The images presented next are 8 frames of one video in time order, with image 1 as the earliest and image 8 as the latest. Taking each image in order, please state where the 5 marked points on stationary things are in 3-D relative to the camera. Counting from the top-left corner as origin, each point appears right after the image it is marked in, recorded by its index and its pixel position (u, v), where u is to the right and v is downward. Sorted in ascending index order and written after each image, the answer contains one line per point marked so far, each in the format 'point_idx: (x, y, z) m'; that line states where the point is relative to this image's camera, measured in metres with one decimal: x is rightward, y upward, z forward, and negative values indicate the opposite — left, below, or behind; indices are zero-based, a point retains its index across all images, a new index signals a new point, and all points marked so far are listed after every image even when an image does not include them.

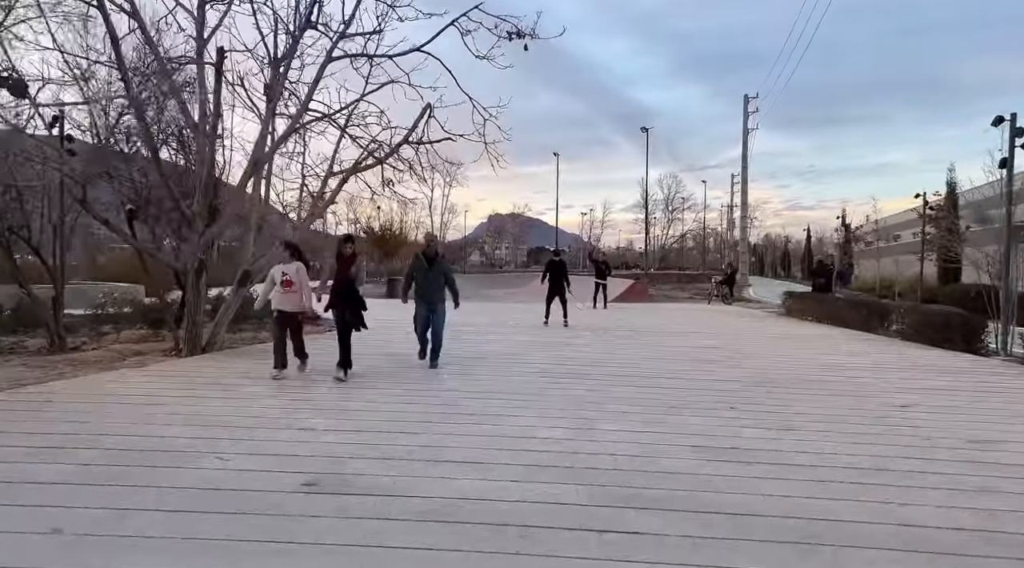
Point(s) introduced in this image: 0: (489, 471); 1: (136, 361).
0: (-0.1, -1.1, +4.1) m
1: (-4.5, -0.9, +8.7) m
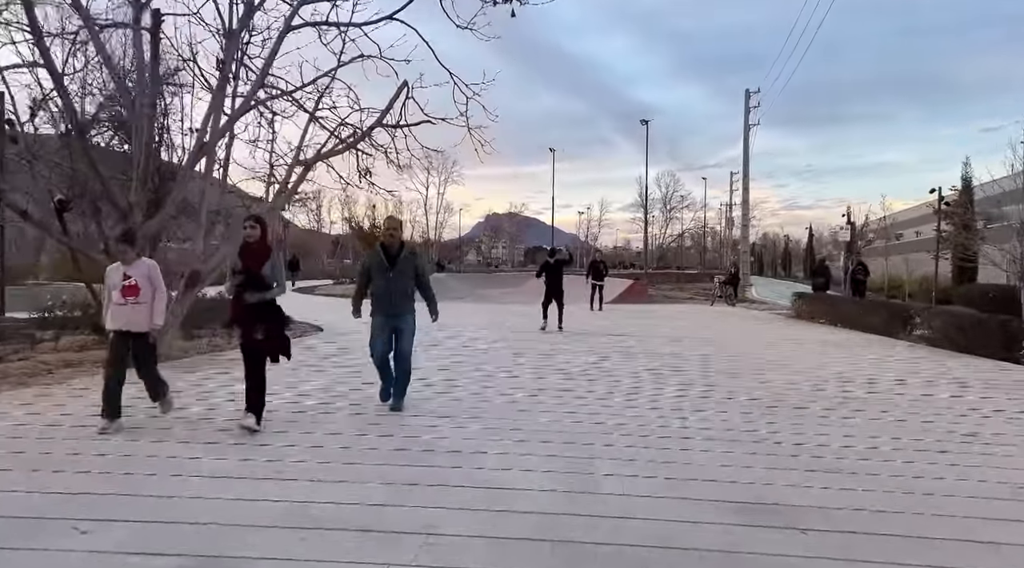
0: (-0.3, -1.1, +2.9) m
1: (-4.6, -0.9, +7.5) m
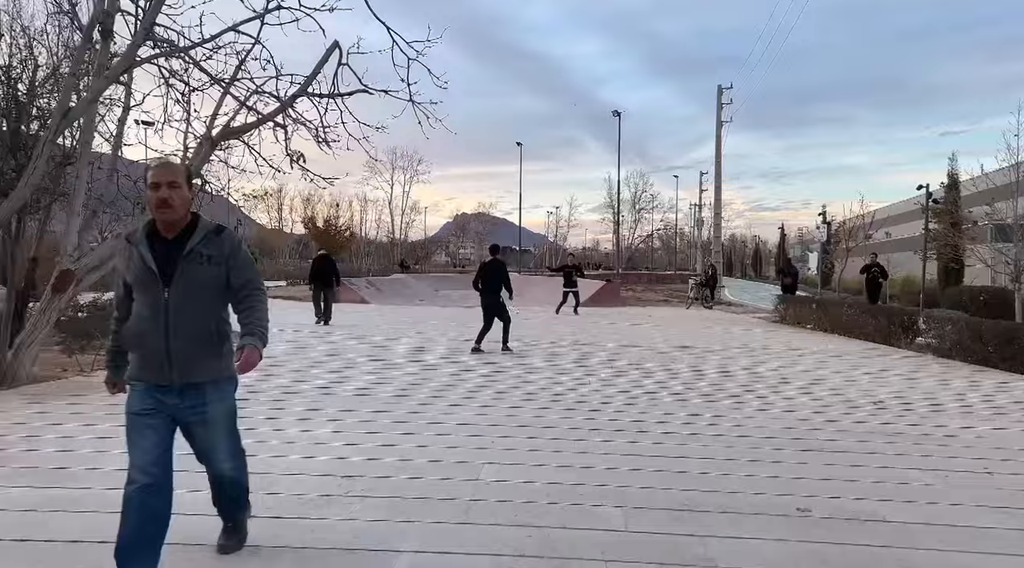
0: (-0.5, -1.1, +1.4) m
1: (-5.0, -1.0, +5.8) m
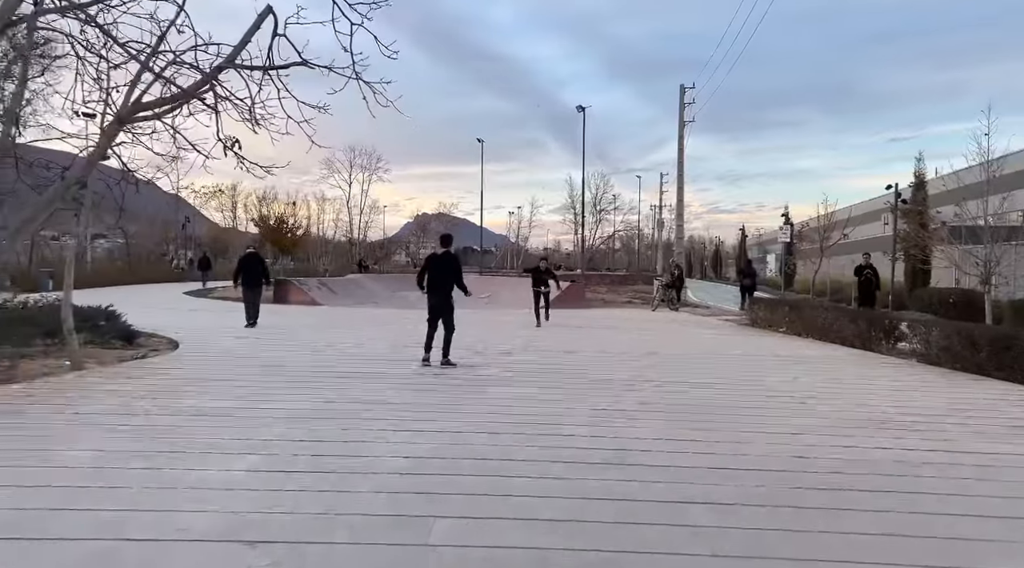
0: (-0.5, -1.1, +0.5) m
1: (-5.3, -1.0, +4.6) m
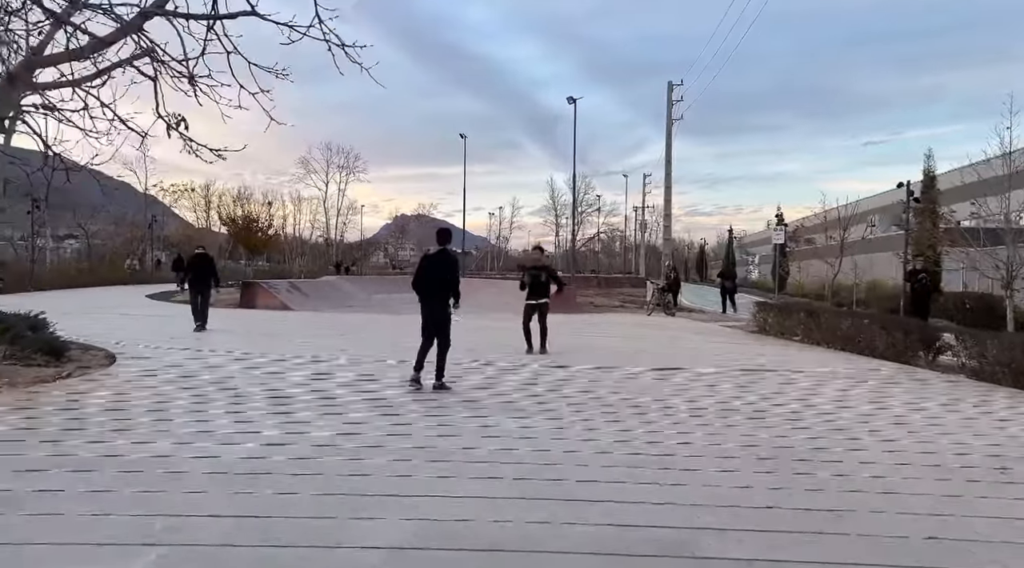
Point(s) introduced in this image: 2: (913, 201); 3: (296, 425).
0: (-0.3, -1.1, -0.9) m
1: (-5.2, -1.0, +3.2) m
2: (+10.4, +2.1, +19.1) m
3: (-1.6, -1.0, +5.4) m
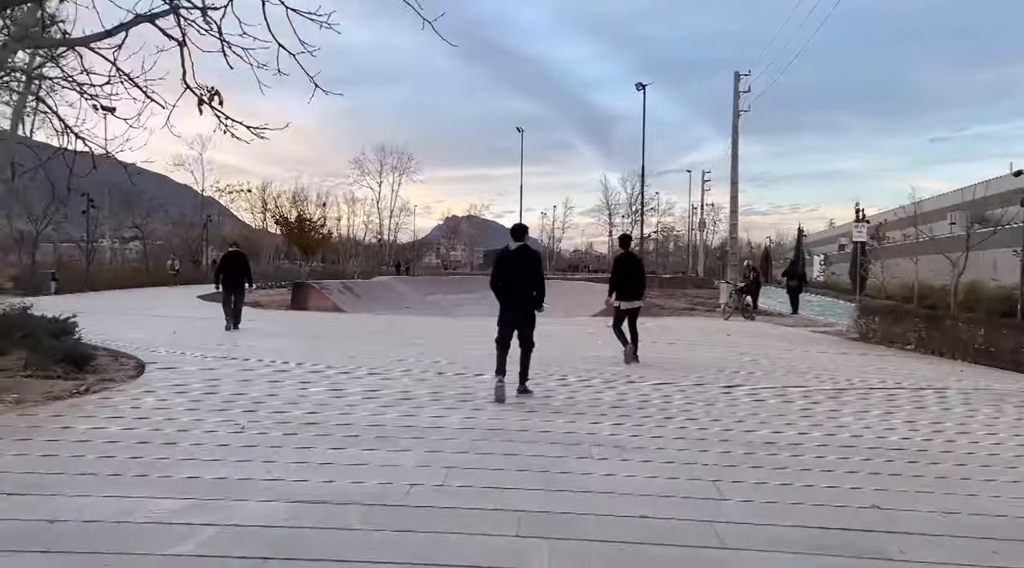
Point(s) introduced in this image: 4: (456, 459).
0: (-0.1, -1.1, -2.2) m
1: (-4.7, -1.0, +2.2) m
2: (+11.9, +2.1, +17.0) m
3: (-1.0, -1.0, +4.2) m
4: (-0.3, -1.1, +4.4) m
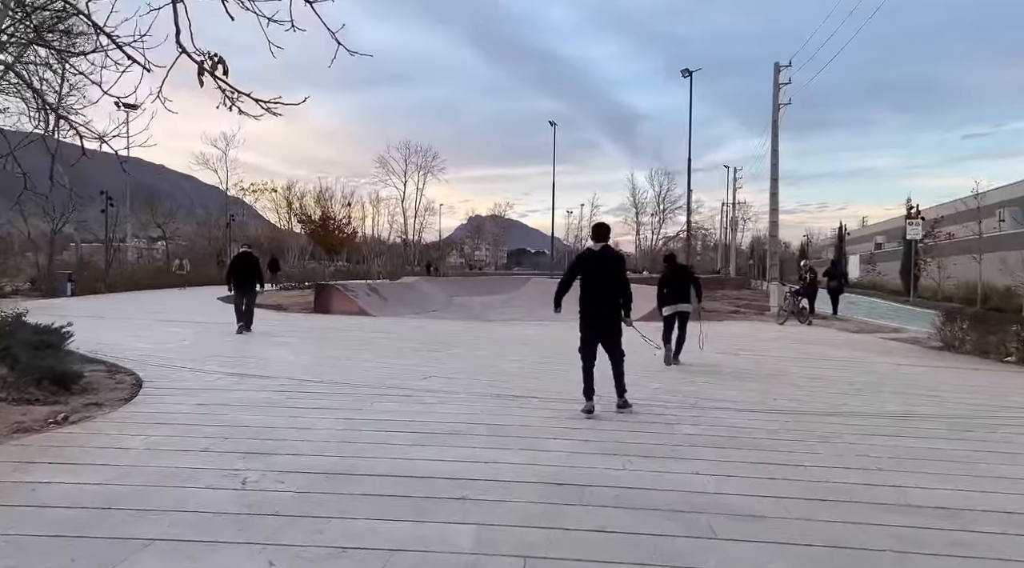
0: (+0.1, -1.2, -3.4) m
1: (-4.4, -1.1, +1.2) m
2: (+12.7, +2.0, +15.5) m
3: (-0.6, -1.1, +3.1) m
4: (+0.1, -1.1, +3.2) m
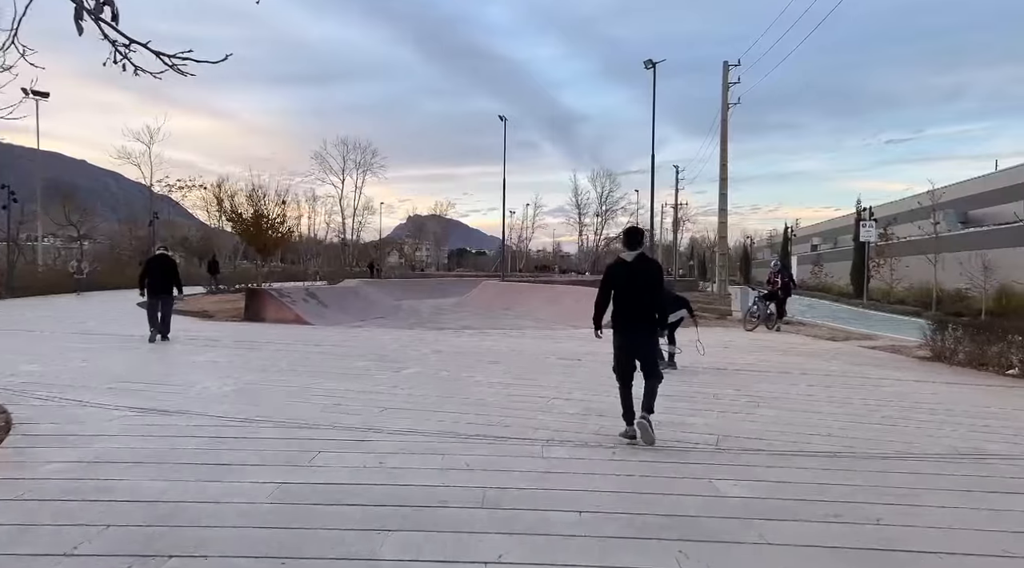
0: (+0.8, -1.3, -4.6) m
1: (-4.1, -1.2, -0.4) m
2: (+11.8, +1.9, +15.2) m
3: (-0.4, -1.2, +1.8) m
4: (+0.2, -1.2, +2.0) m
